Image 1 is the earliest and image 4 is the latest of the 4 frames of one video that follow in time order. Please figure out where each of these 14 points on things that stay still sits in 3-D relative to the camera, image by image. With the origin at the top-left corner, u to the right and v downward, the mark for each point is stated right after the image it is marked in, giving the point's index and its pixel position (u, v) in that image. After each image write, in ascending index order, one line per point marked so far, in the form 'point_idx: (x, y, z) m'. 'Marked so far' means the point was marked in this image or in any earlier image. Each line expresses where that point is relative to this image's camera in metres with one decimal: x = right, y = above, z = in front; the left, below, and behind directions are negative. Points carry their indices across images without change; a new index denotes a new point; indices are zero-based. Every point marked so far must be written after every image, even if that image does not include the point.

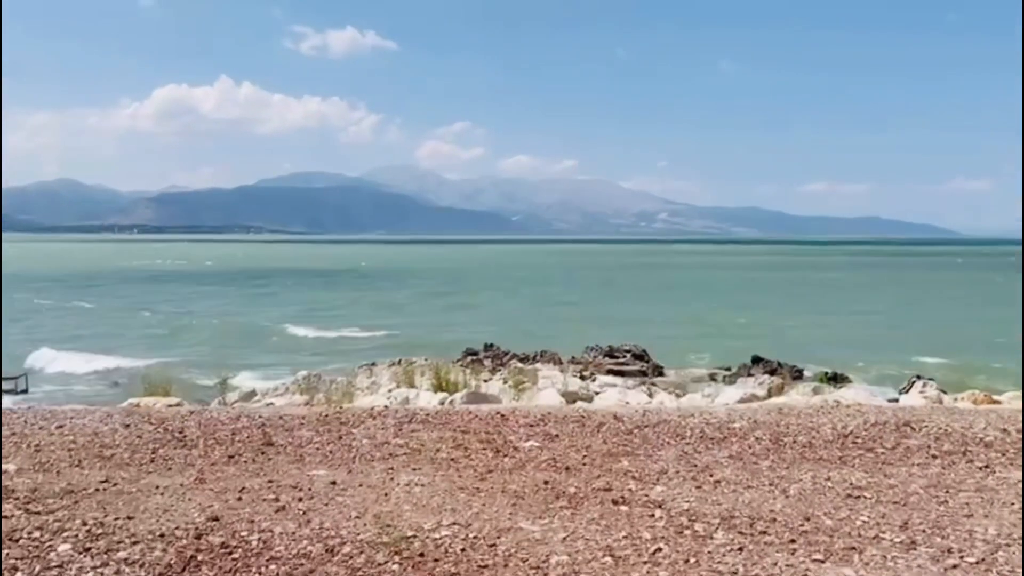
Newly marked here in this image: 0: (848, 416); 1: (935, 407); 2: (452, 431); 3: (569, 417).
0: (+3.8, -1.5, +9.7) m
1: (+5.2, -1.5, +10.5) m
2: (-0.6, -1.4, +8.3) m
3: (+0.6, -1.5, +9.4) m
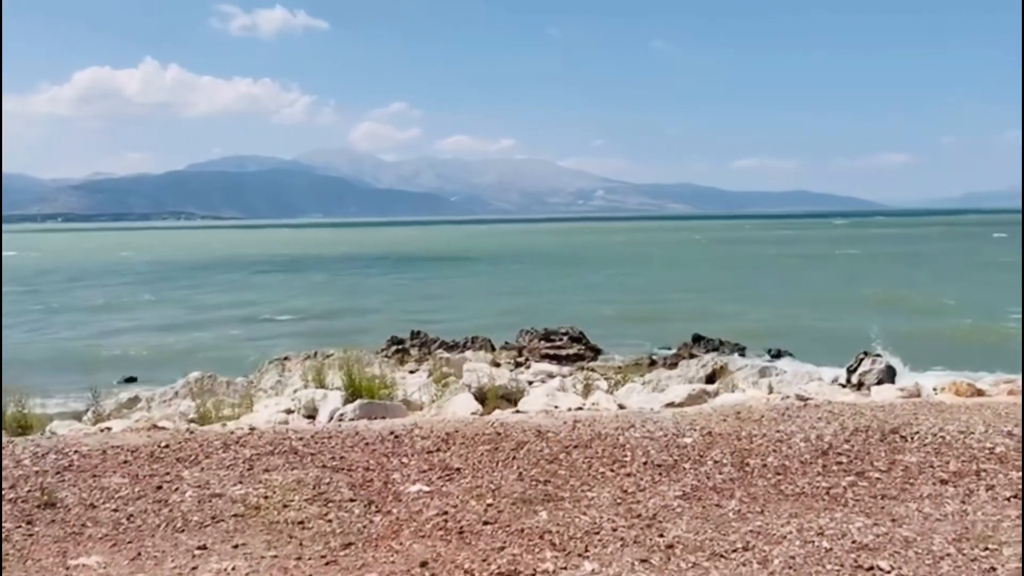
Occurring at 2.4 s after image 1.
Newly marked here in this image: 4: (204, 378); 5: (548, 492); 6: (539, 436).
0: (+2.9, -1.2, +7.9) m
1: (+4.2, -1.2, +8.9) m
2: (-1.4, -1.4, +6.3) m
3: (-0.3, -1.3, +7.4) m
4: (-6.4, -1.9, +17.4) m
5: (+0.2, -1.3, +5.6) m
6: (+0.2, -1.3, +7.5) m
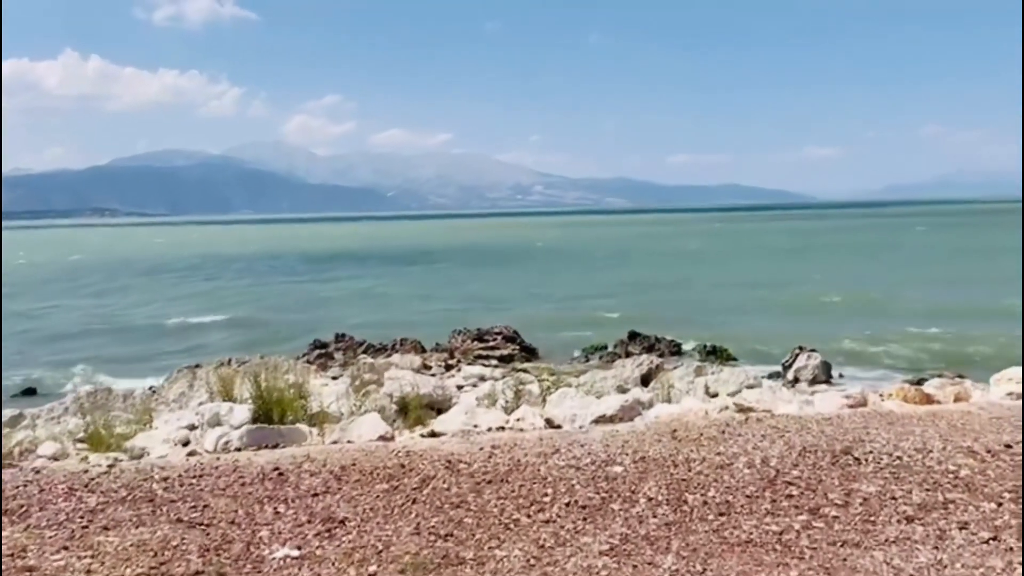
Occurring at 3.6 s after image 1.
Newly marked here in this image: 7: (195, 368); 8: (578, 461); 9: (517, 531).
0: (+2.1, -1.3, +7.1) m
1: (+3.4, -1.2, +8.1) m
2: (-2.1, -1.4, +5.2) m
3: (-1.0, -1.4, +6.4) m
4: (-7.9, -2.0, +15.9) m
5: (-0.4, -1.4, +4.6) m
6: (-0.5, -1.4, +6.5) m
7: (-7.4, -1.8, +19.5) m
8: (+0.6, -1.3, +6.6) m
9: (0.0, -1.4, +5.0) m
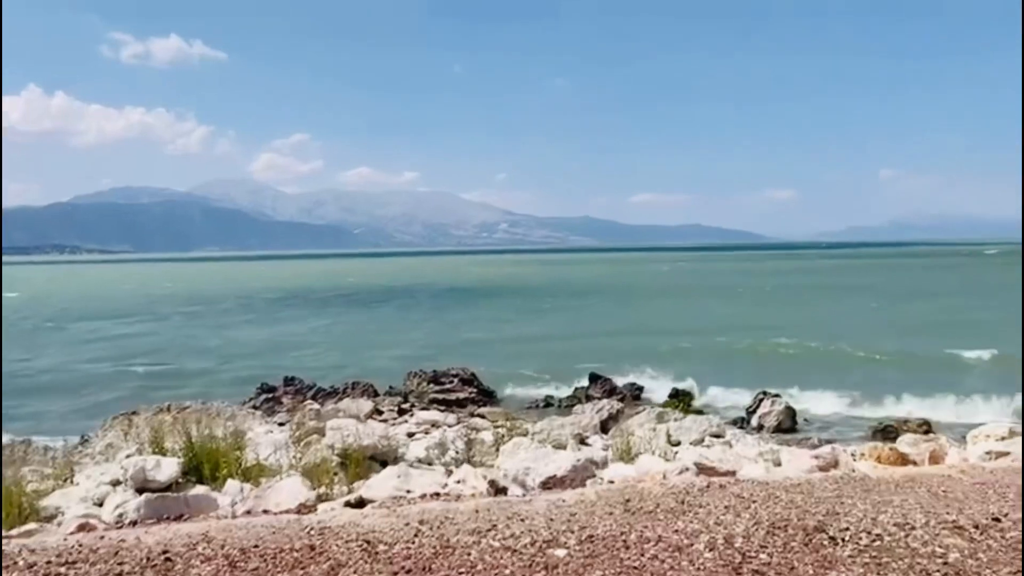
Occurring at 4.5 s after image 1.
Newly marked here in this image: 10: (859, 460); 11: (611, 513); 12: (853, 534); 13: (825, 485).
0: (+1.6, -1.7, +6.3) m
1: (+2.8, -1.7, +7.4) m
2: (-2.5, -1.7, +4.2) m
3: (-1.5, -1.8, +5.4) m
4: (-8.7, -2.7, +14.7) m
5: (-0.8, -1.7, +3.7) m
6: (-1.0, -1.7, +5.6) m
7: (-8.4, -2.8, +18.3) m
8: (+0.1, -1.7, +5.8) m
9: (-0.4, -1.7, +4.1) m
10: (+3.5, -1.7, +8.5) m
11: (+0.8, -1.7, +6.5) m
12: (+2.3, -1.7, +5.7) m
13: (+2.7, -1.7, +7.1) m
